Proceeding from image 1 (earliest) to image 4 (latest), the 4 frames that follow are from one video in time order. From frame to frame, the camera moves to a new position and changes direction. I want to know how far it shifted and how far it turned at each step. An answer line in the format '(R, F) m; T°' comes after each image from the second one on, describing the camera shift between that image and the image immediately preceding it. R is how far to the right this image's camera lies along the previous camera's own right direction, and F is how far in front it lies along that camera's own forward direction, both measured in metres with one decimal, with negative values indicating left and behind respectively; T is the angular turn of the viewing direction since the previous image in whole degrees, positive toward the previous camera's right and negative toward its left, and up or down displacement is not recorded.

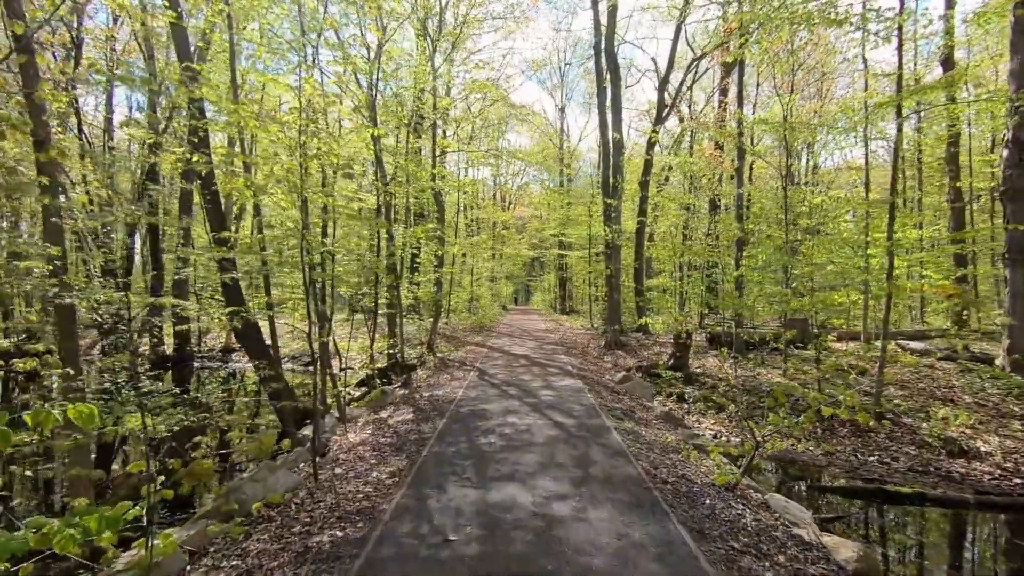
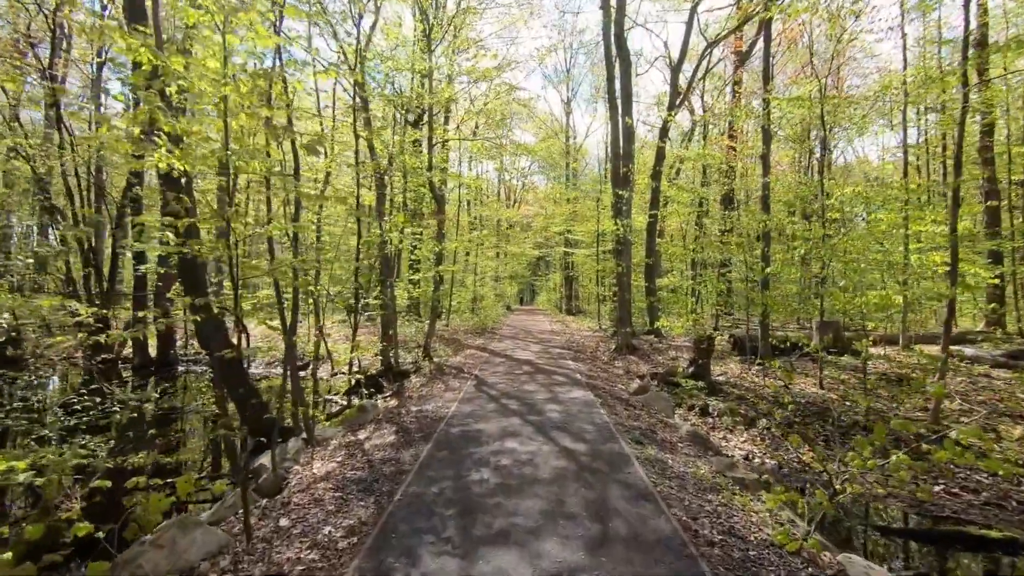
(+0.1, +0.9) m; -1°
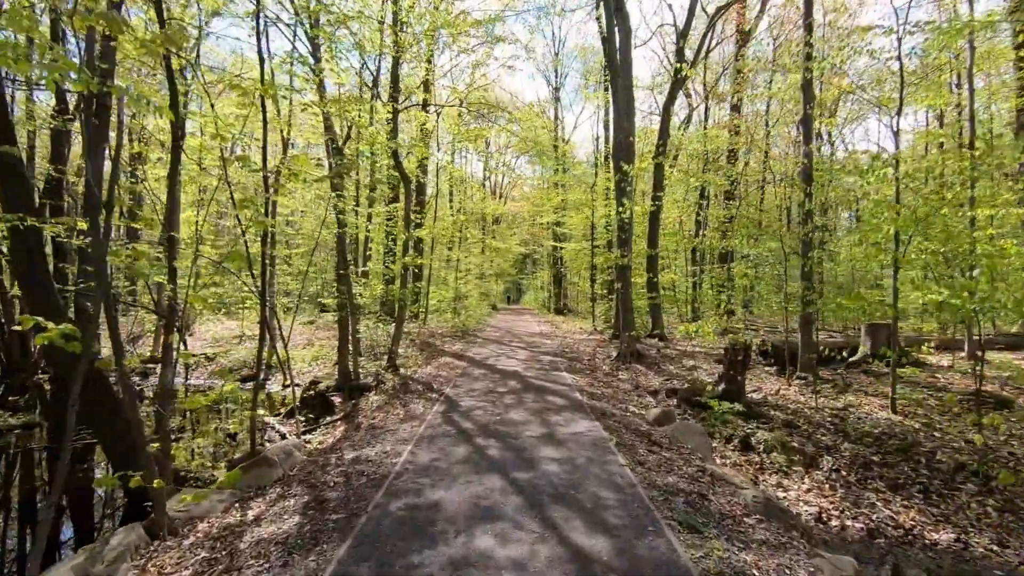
(+0.1, +1.9) m; +1°
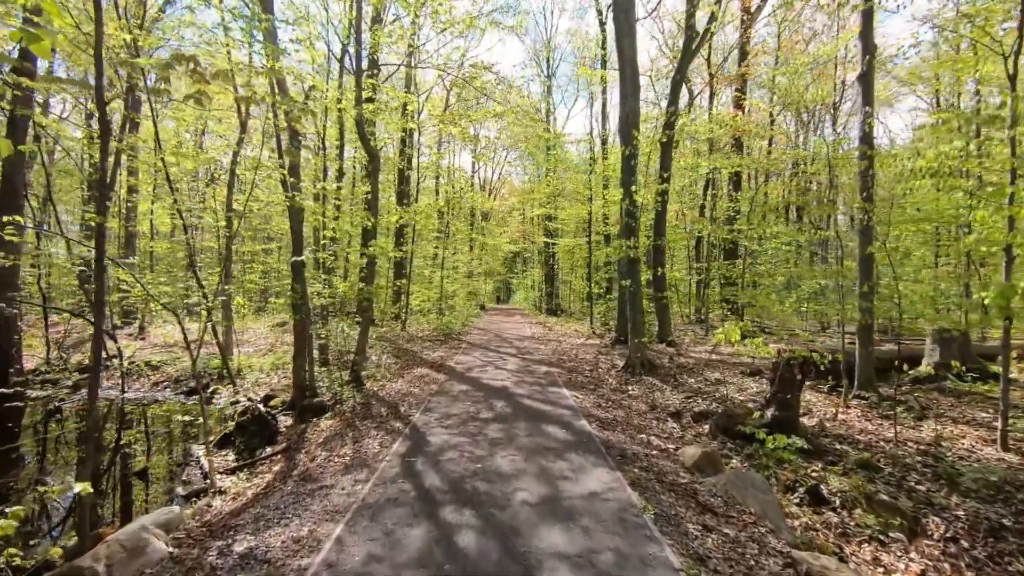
(0.0, +1.5) m; +1°
